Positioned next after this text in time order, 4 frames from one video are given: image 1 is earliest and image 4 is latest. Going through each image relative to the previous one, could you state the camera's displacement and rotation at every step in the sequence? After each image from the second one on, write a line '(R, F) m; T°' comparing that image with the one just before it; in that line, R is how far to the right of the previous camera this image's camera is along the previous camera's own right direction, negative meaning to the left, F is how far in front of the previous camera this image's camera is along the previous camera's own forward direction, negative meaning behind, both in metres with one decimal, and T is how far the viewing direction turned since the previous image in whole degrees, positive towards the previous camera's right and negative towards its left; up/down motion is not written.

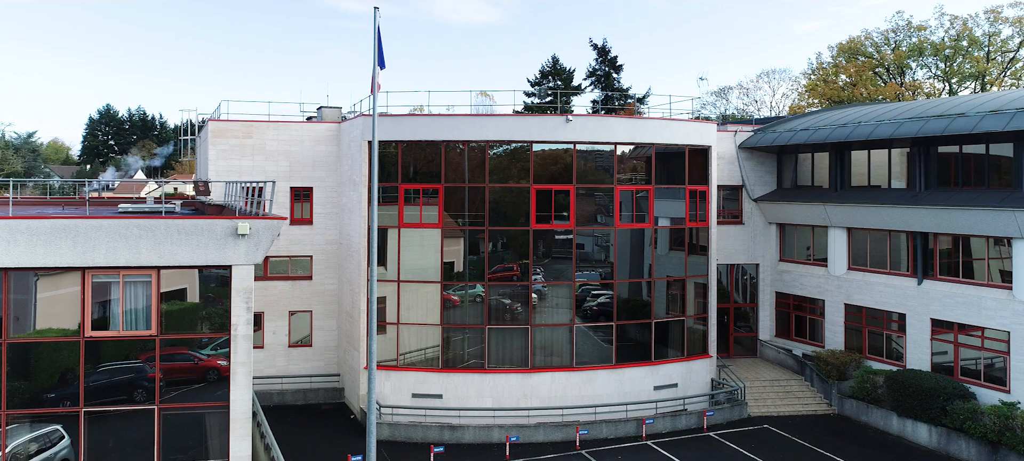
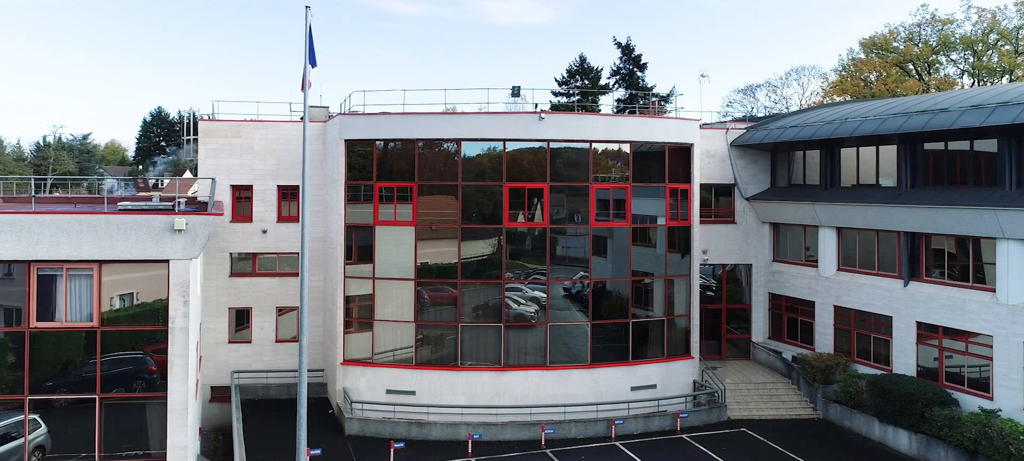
(+2.2, +0.1) m; -3°
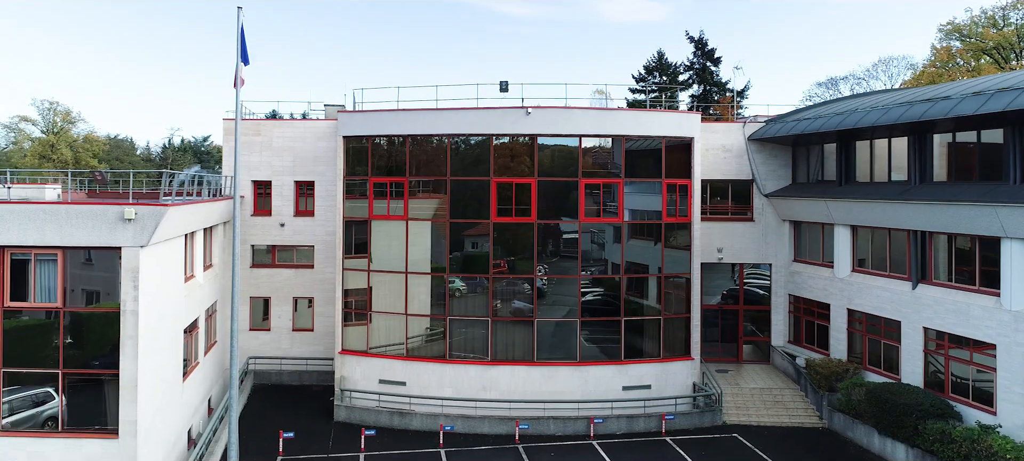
(+3.5, +0.2) m; -8°
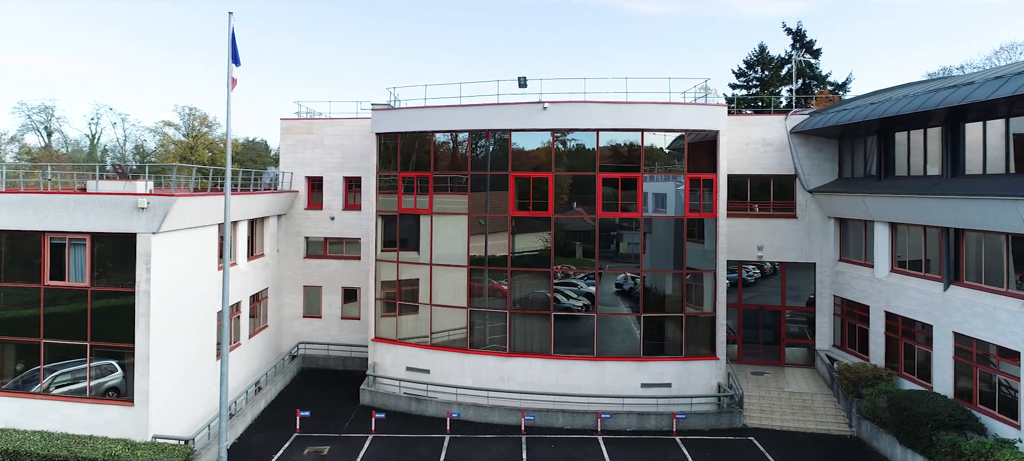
(+3.1, -0.1) m; -9°
